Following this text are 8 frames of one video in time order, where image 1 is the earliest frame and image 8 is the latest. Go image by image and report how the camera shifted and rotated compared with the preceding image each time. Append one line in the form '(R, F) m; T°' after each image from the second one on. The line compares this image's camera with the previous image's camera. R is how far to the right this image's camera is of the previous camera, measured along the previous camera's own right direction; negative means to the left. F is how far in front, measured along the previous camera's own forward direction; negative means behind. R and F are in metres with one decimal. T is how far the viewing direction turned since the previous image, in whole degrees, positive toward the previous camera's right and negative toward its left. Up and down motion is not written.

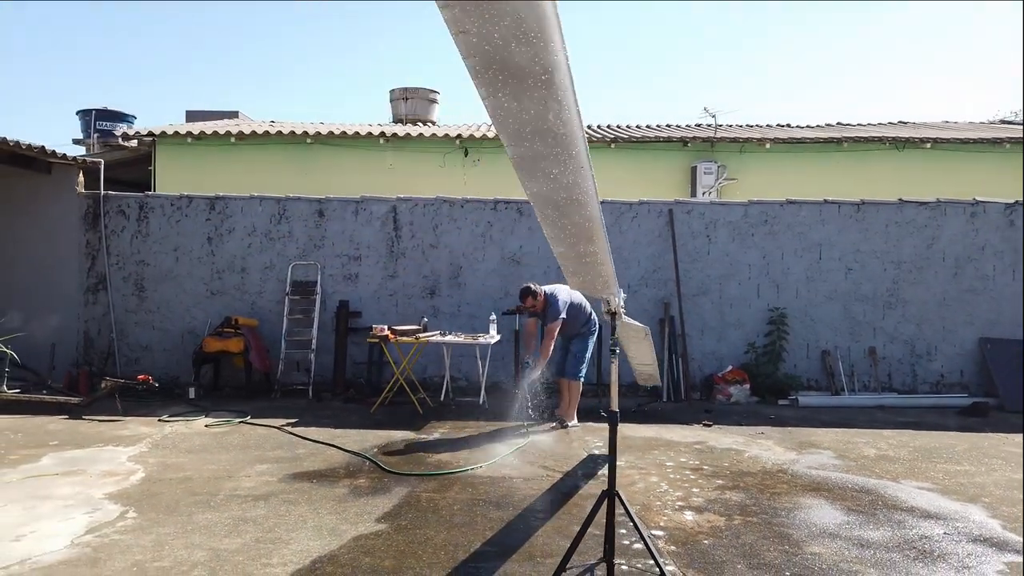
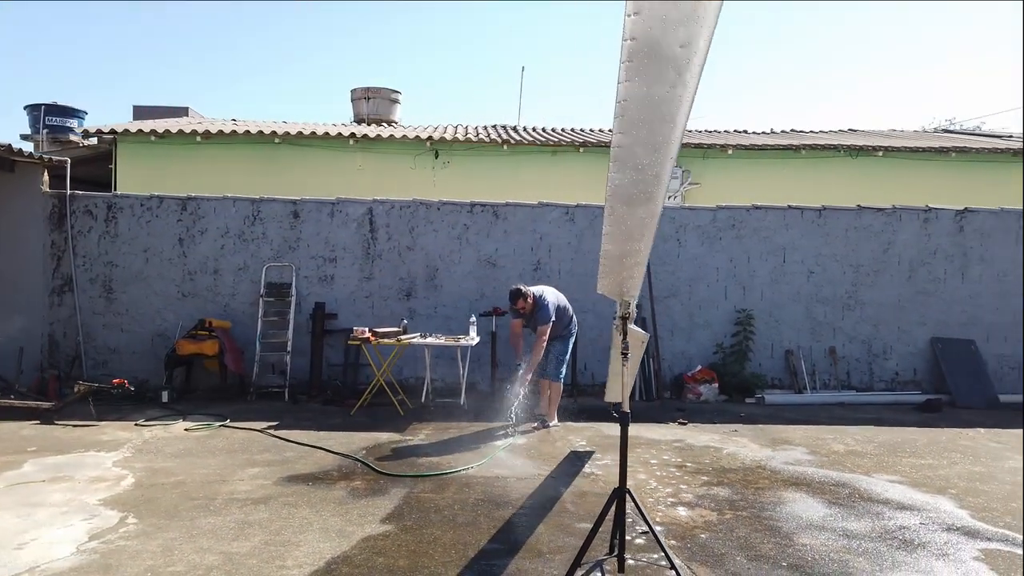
(-0.2, -0.1) m; +4°
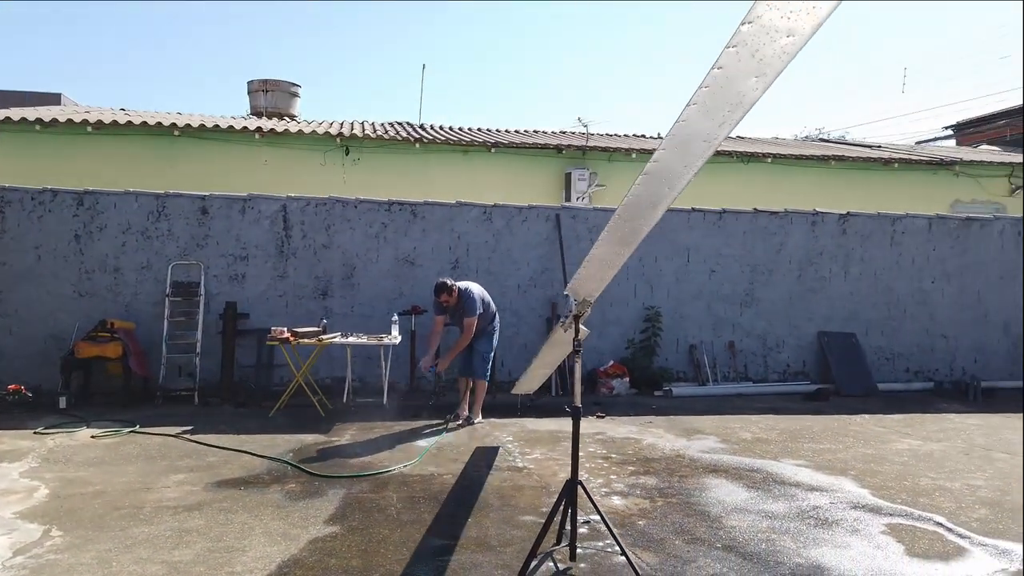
(-0.2, 0.0) m; +8°
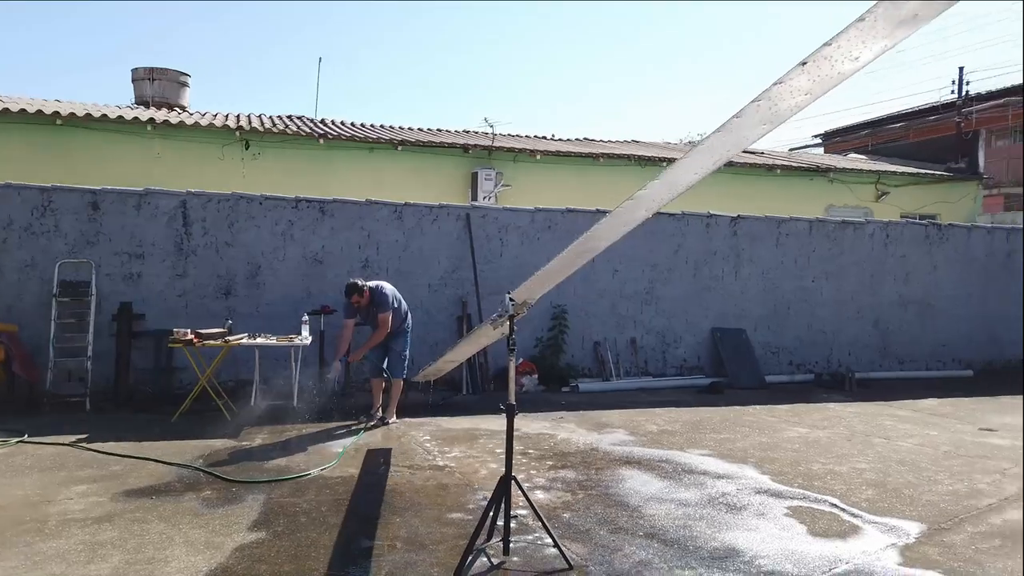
(-0.2, 0.0) m; +8°
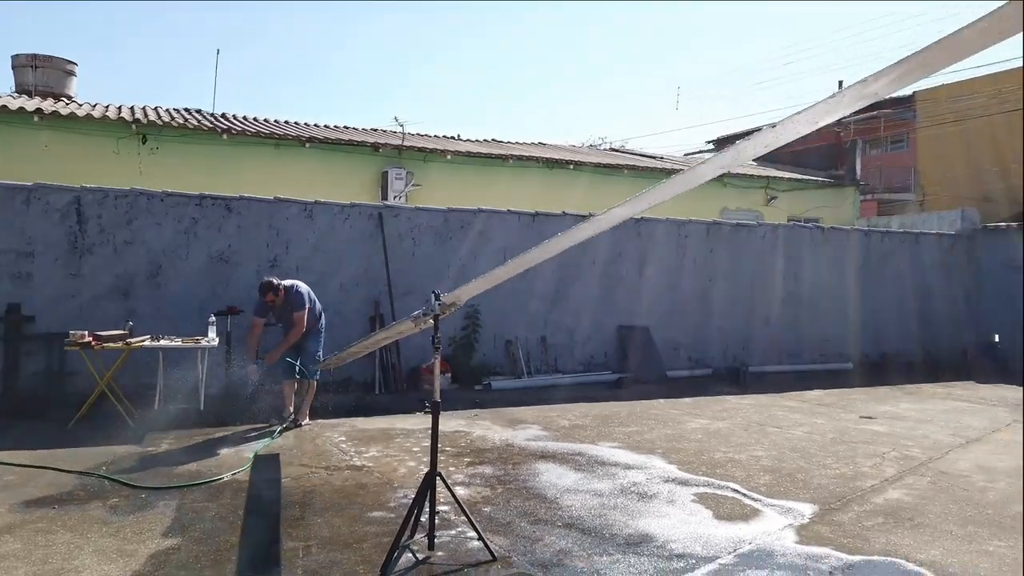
(-0.1, -0.1) m; +7°
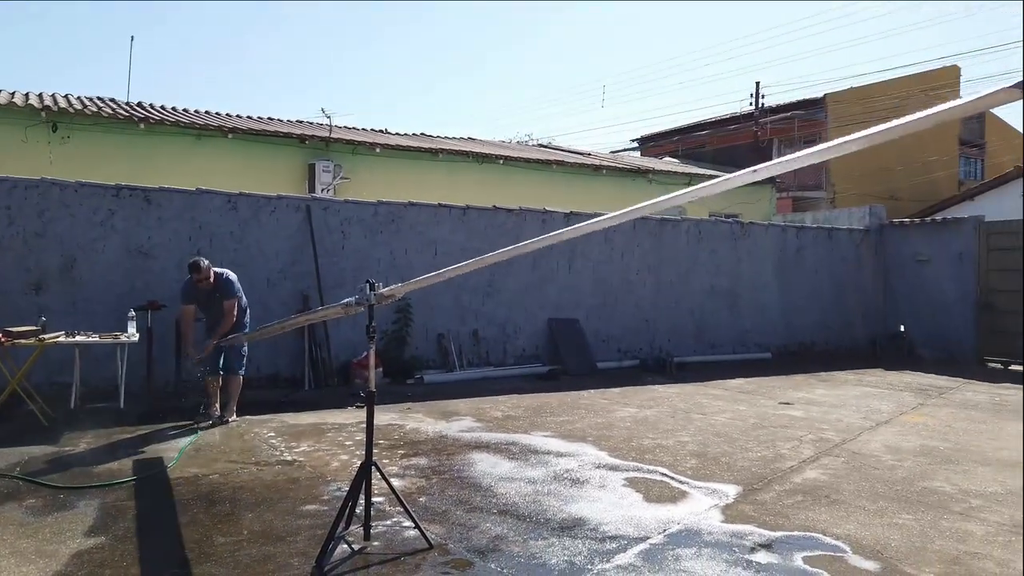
(0.0, 0.0) m; +5°
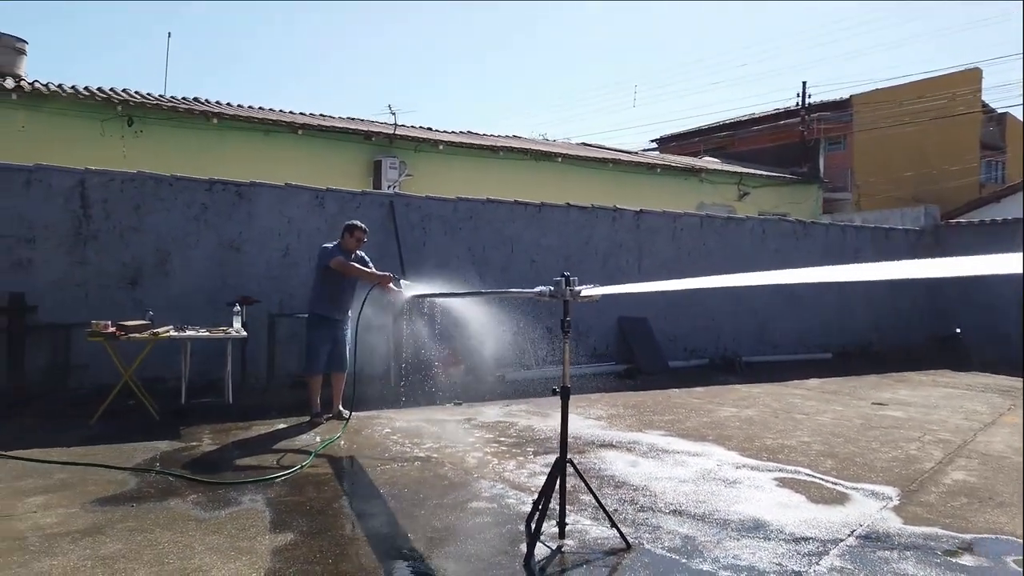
(-0.8, +0.1) m; -1°
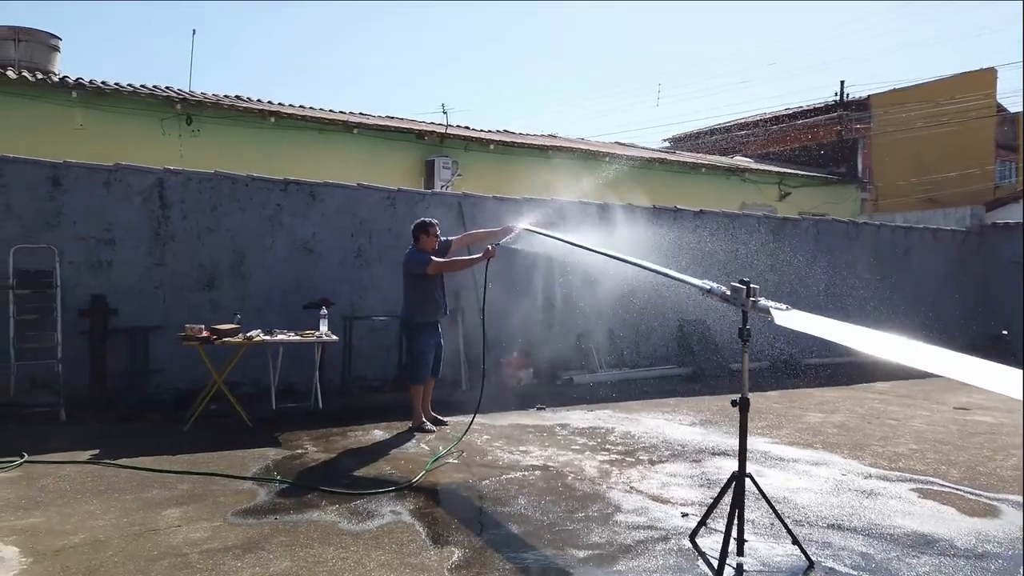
(-0.7, +0.1) m; 0°
